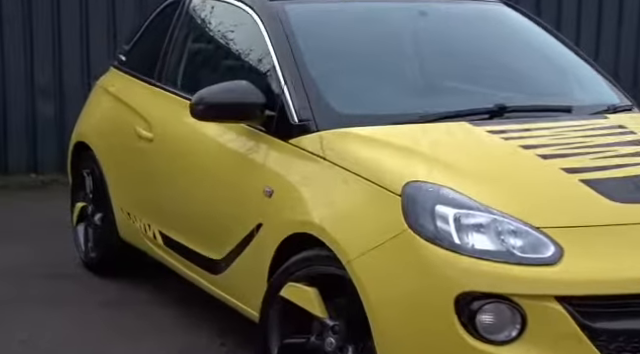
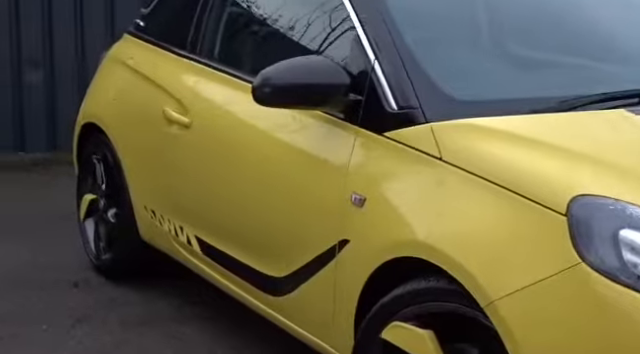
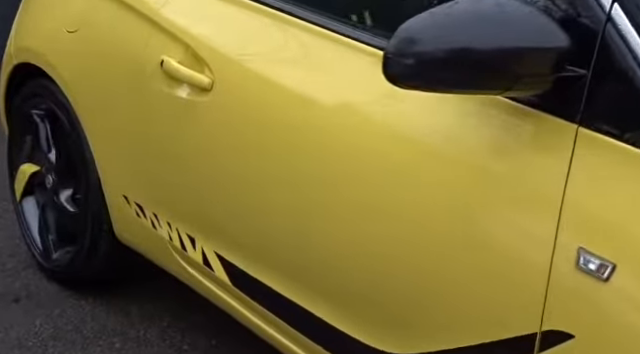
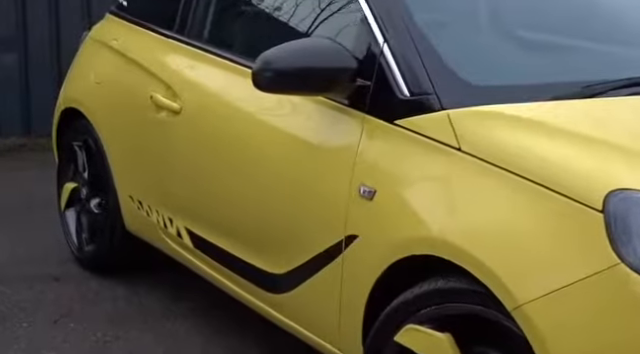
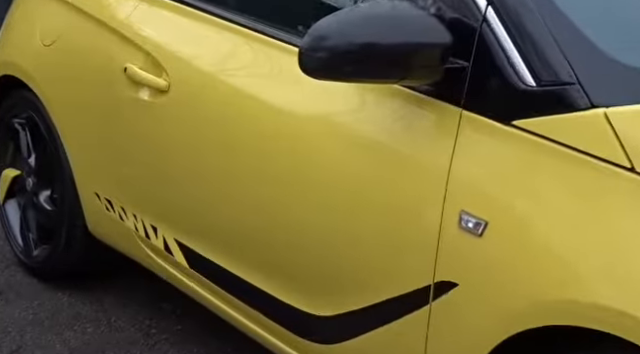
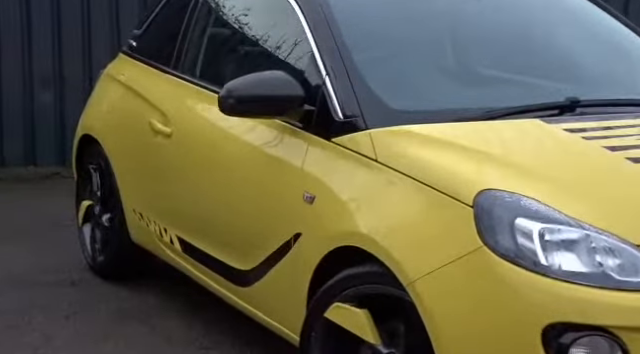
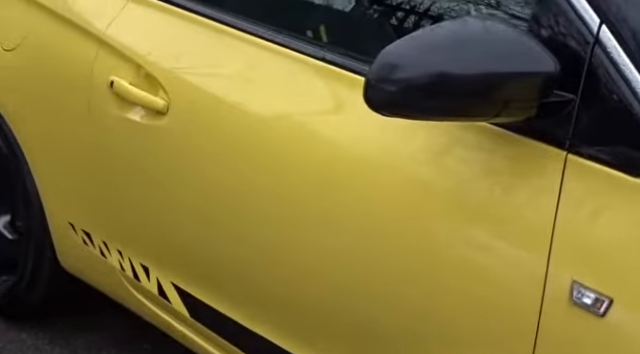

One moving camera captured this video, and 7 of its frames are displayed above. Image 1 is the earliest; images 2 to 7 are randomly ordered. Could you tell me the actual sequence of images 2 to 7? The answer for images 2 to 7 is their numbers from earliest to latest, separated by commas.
6, 2, 4, 5, 3, 7
